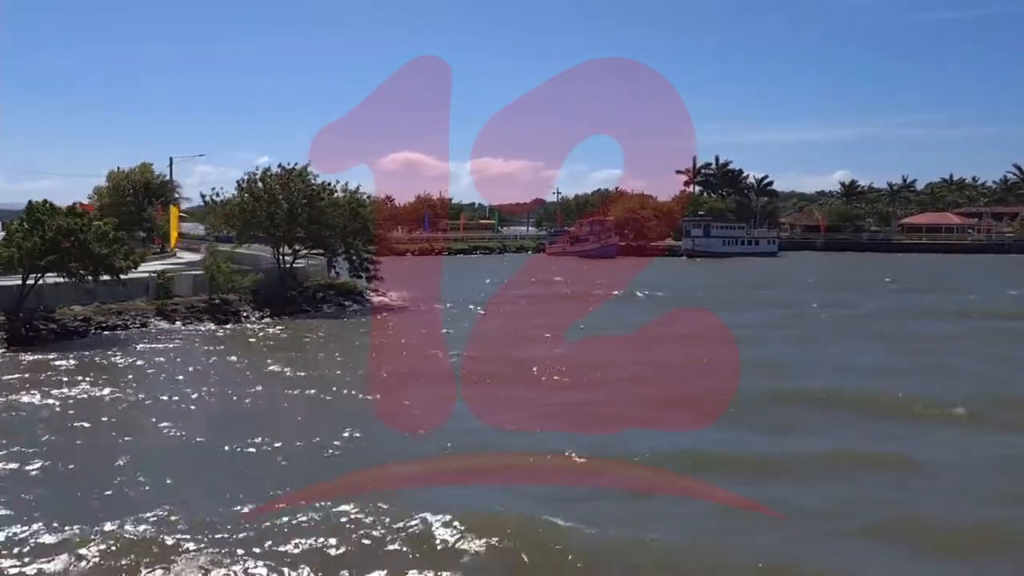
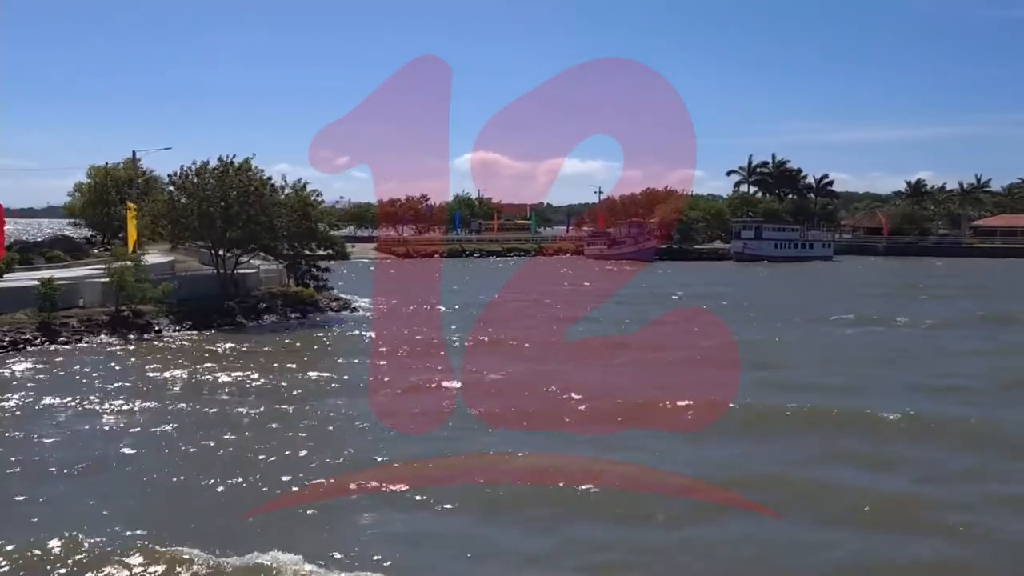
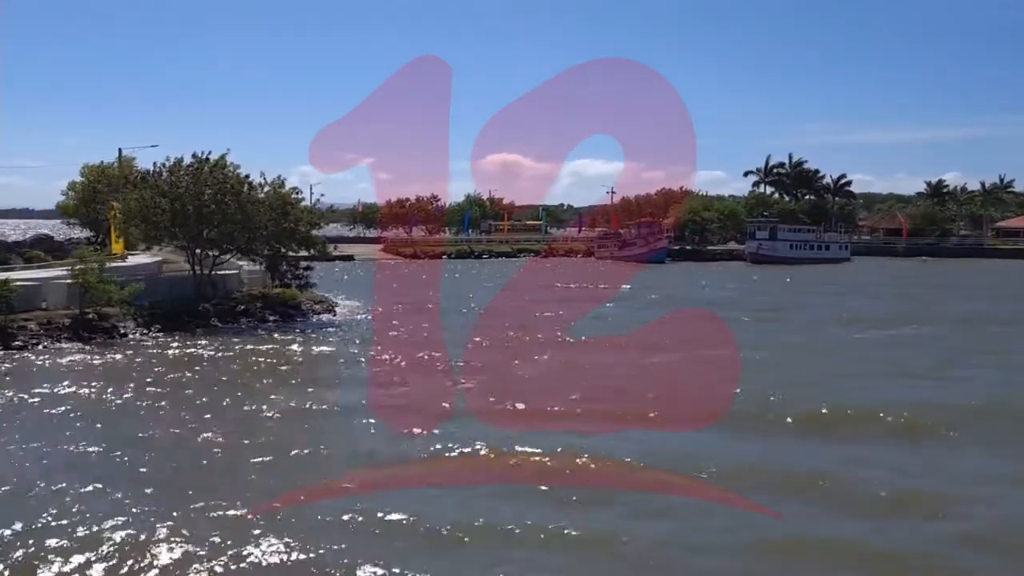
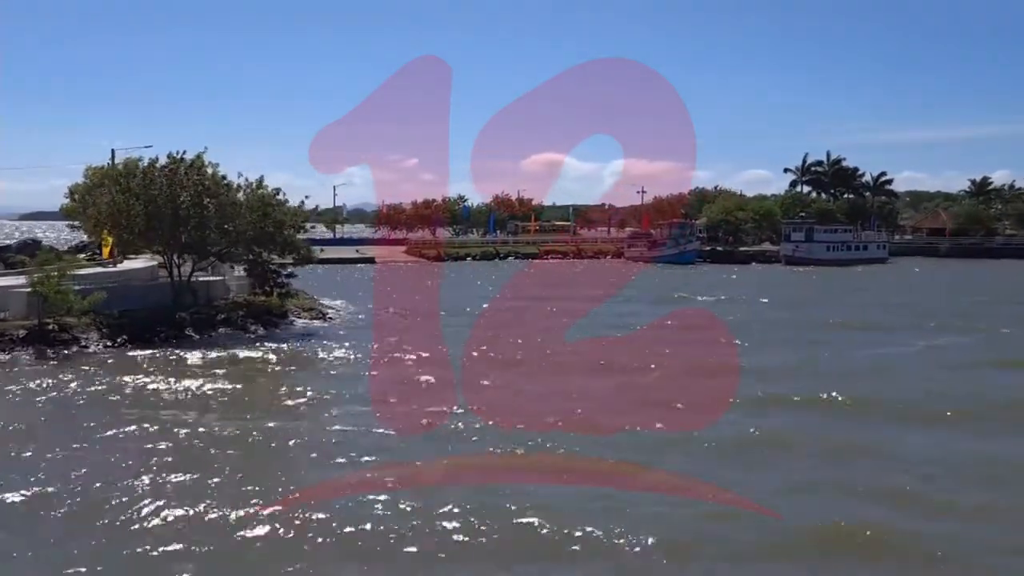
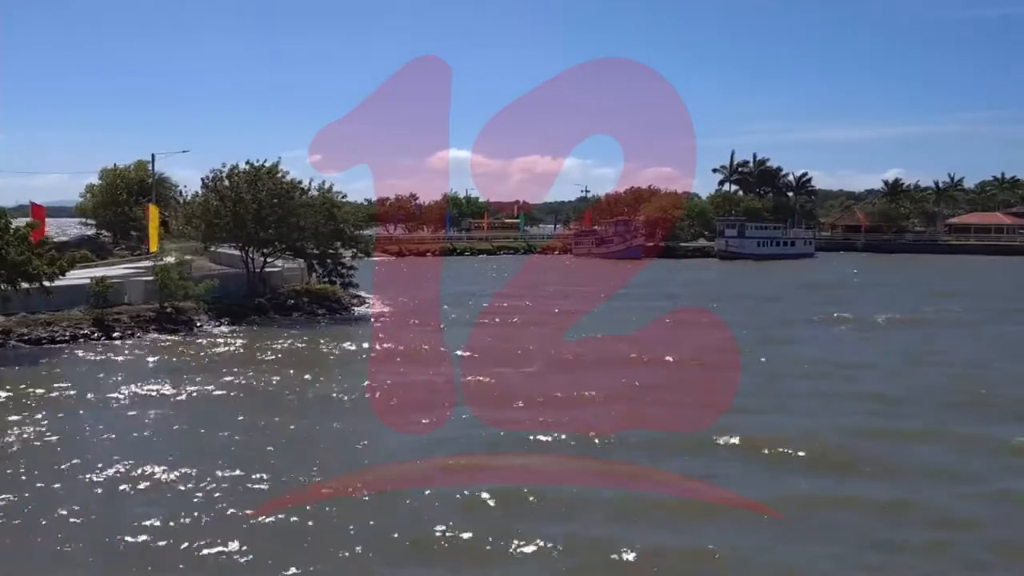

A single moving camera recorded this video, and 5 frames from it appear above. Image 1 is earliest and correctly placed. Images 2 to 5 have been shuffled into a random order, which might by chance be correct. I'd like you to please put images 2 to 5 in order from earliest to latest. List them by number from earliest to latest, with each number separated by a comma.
5, 2, 3, 4
